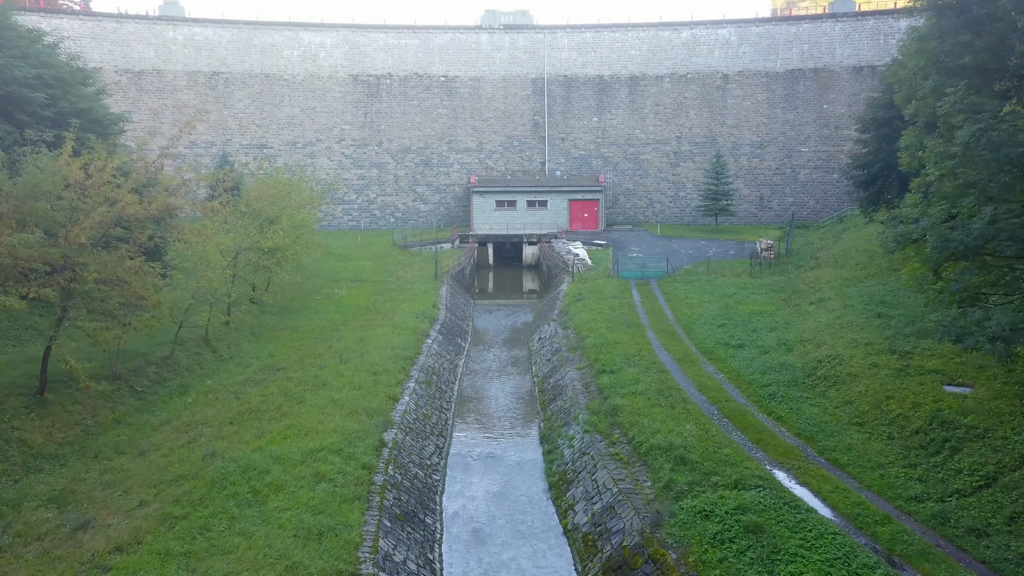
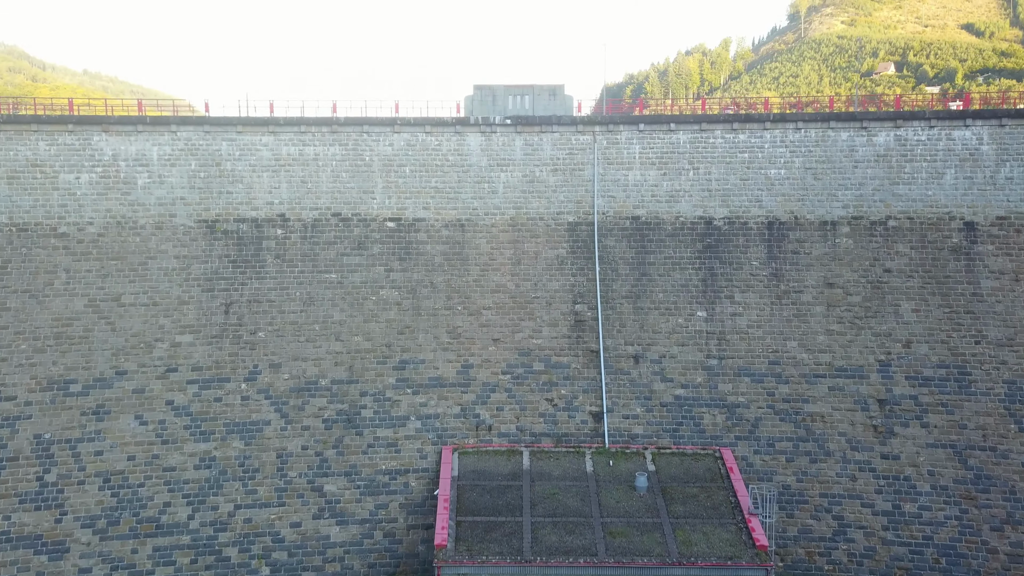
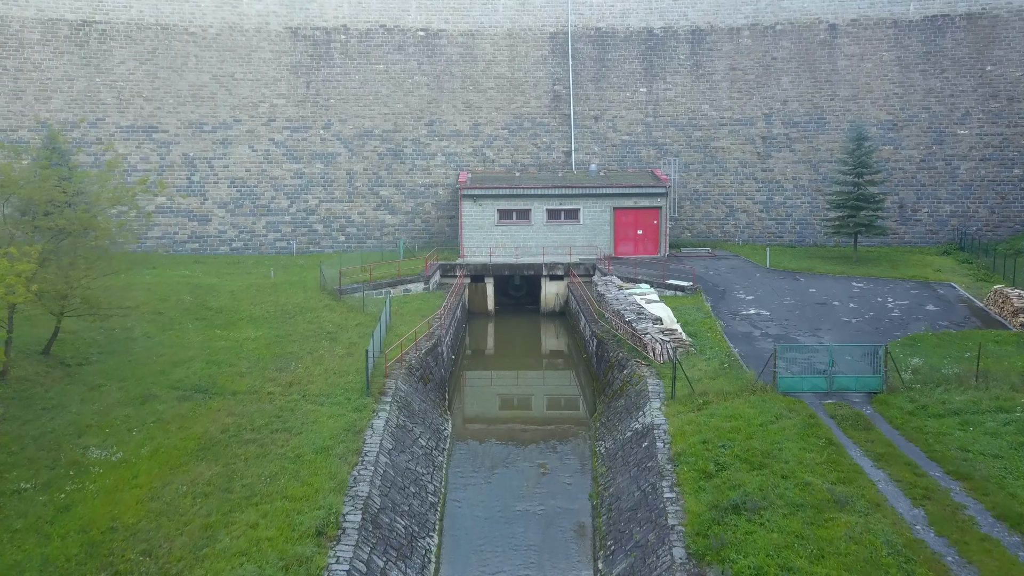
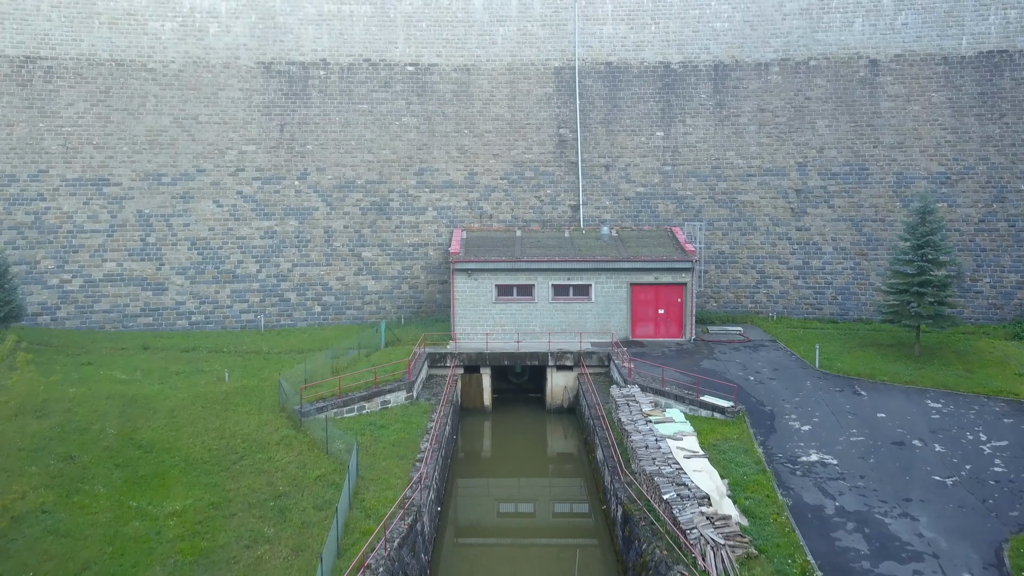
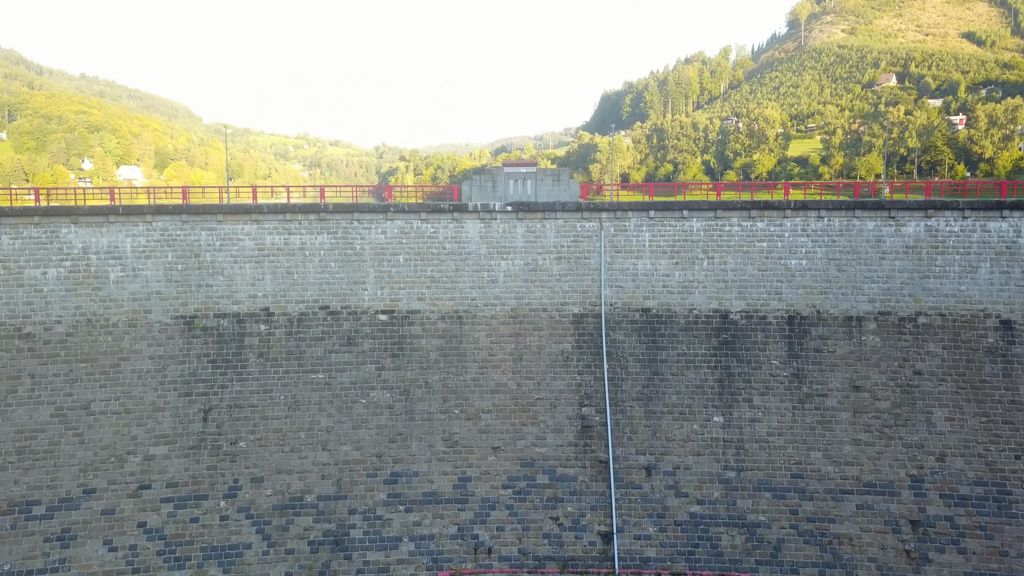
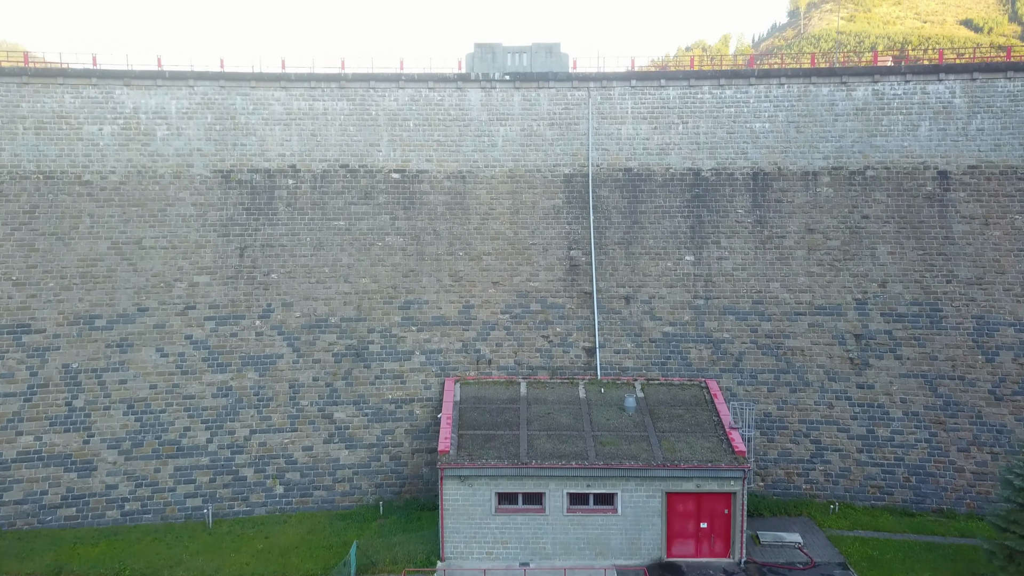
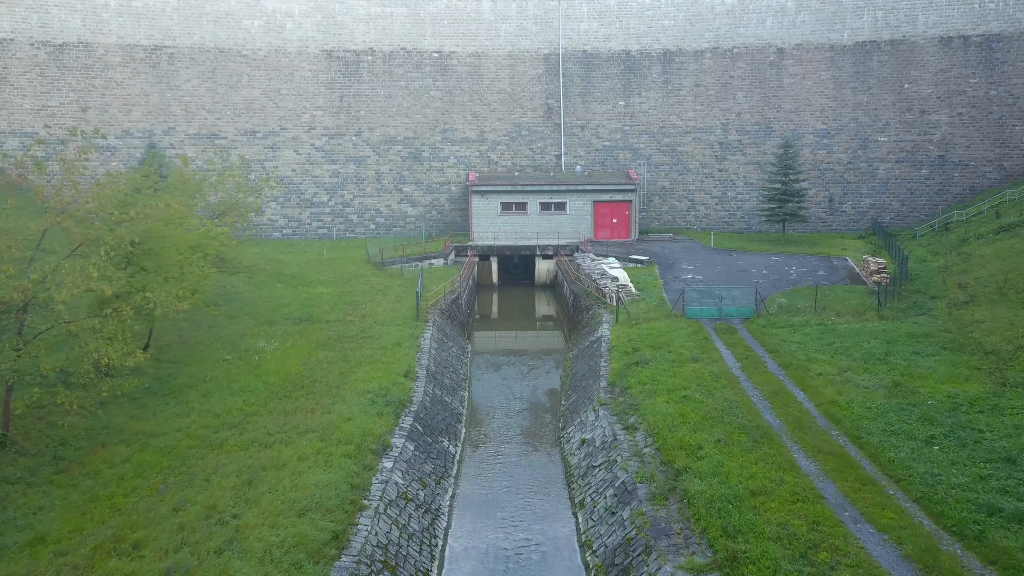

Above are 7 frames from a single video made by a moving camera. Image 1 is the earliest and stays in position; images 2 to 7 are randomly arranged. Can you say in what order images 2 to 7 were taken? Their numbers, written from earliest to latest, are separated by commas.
7, 3, 4, 6, 2, 5
